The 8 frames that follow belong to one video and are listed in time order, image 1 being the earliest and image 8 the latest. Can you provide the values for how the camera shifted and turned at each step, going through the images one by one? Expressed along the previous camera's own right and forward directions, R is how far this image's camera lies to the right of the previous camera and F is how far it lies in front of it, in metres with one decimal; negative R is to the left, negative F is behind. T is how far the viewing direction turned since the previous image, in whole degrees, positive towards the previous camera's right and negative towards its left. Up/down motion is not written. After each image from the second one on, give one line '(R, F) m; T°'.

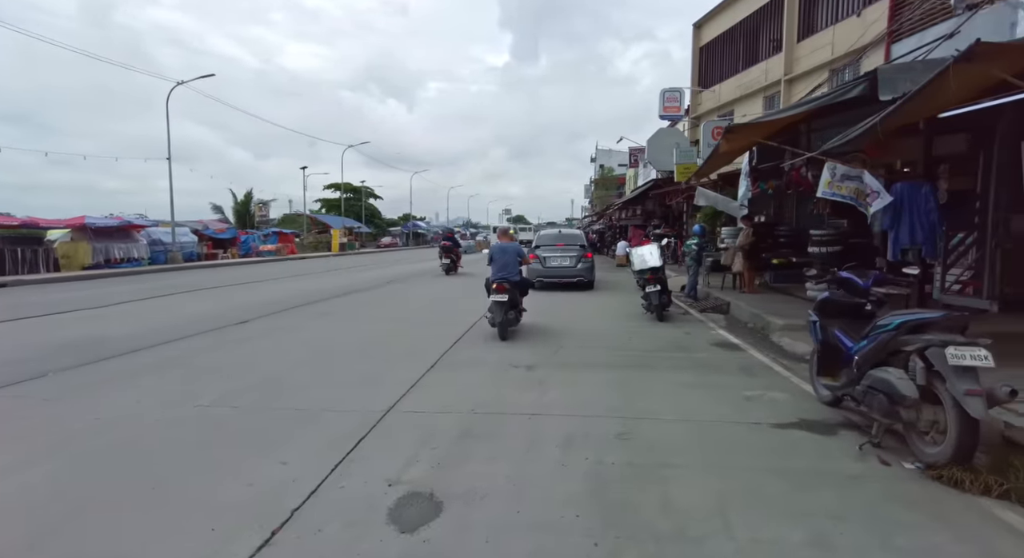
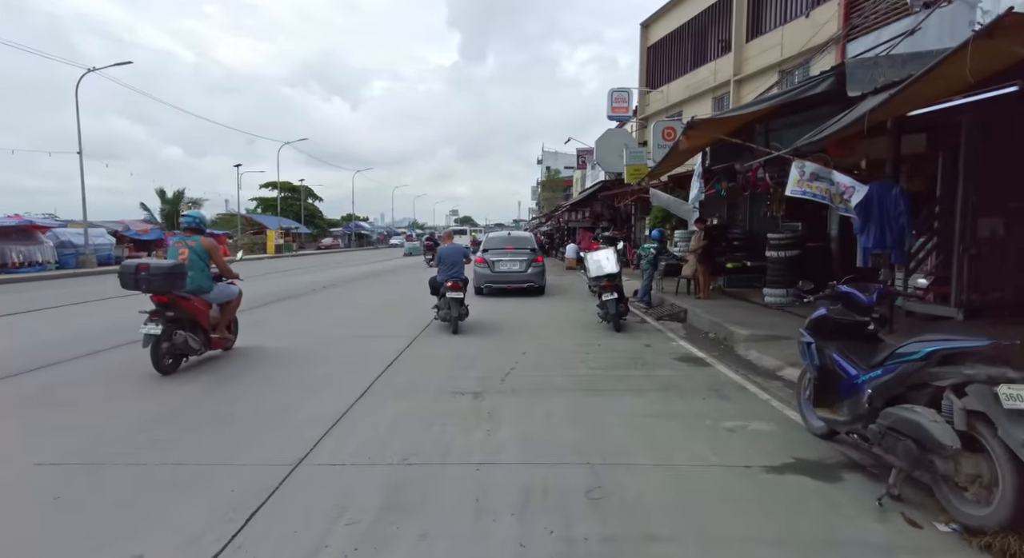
(0.0, +0.9) m; +5°
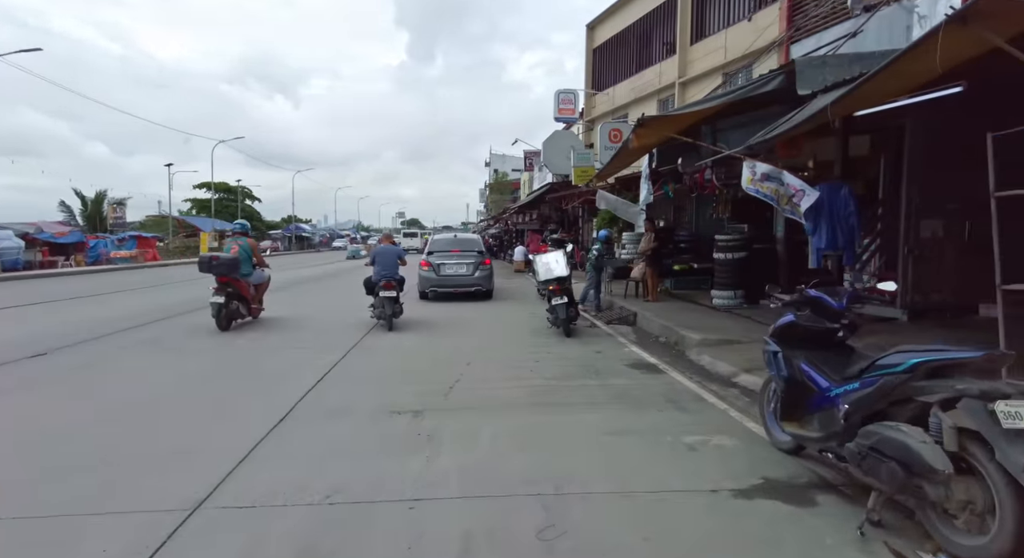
(+0.1, +0.5) m; +5°
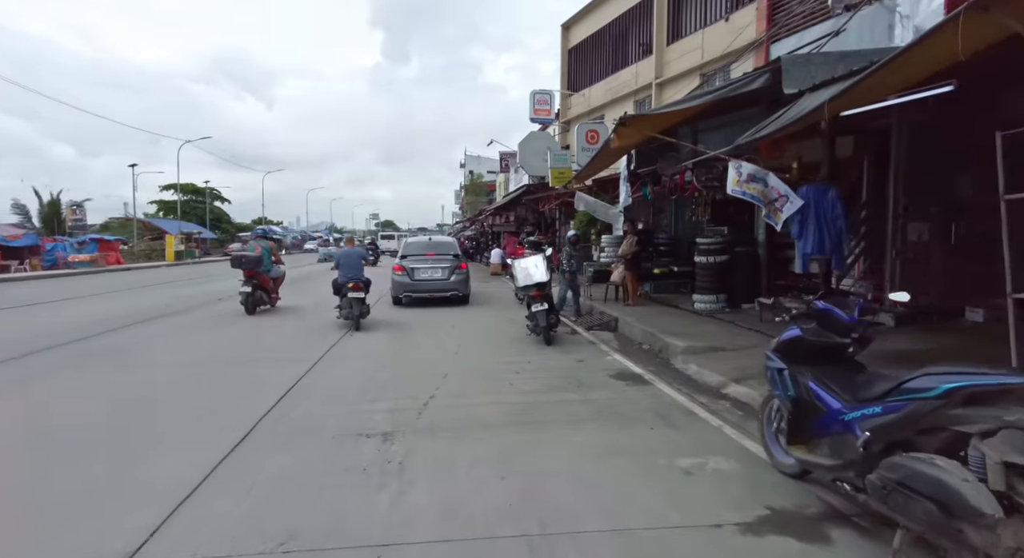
(0.0, +0.4) m; +2°
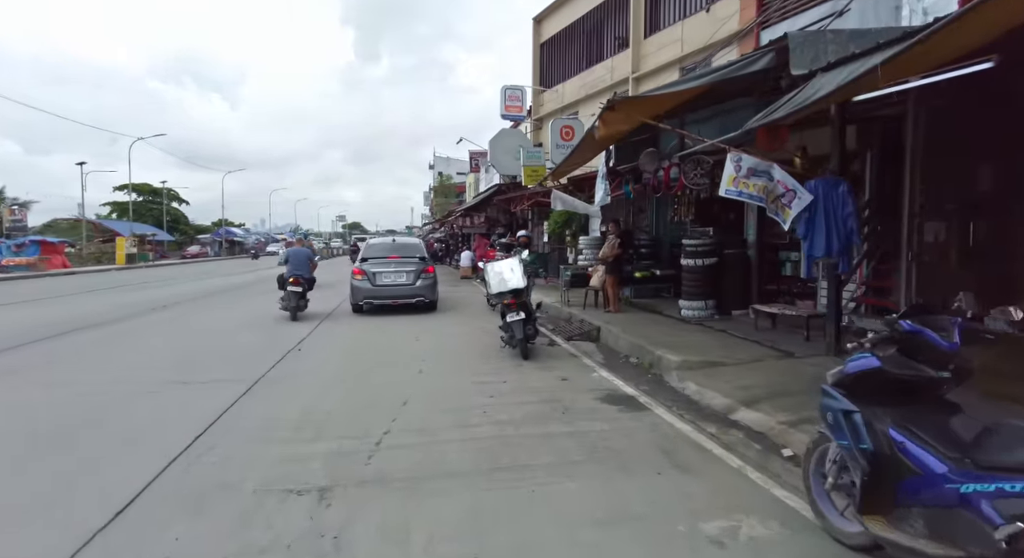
(0.0, +1.0) m; +3°
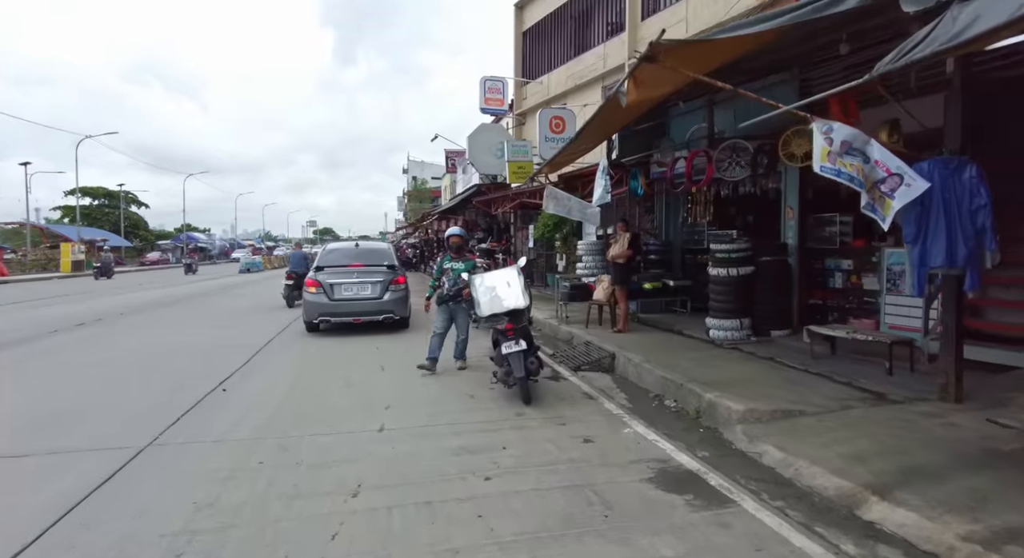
(-0.2, +2.0) m; +3°
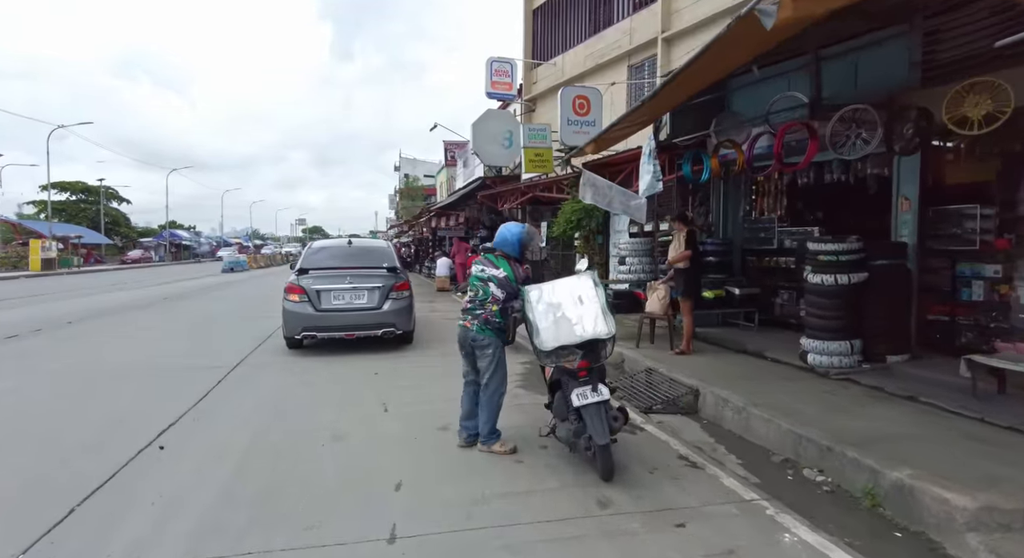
(-0.6, +1.9) m; +1°
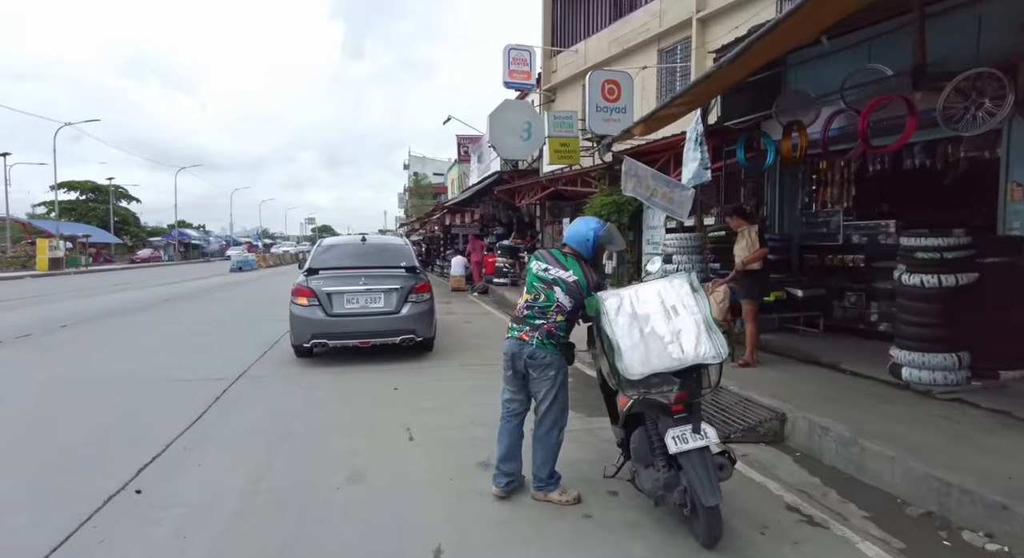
(-0.3, +0.9) m; -1°
